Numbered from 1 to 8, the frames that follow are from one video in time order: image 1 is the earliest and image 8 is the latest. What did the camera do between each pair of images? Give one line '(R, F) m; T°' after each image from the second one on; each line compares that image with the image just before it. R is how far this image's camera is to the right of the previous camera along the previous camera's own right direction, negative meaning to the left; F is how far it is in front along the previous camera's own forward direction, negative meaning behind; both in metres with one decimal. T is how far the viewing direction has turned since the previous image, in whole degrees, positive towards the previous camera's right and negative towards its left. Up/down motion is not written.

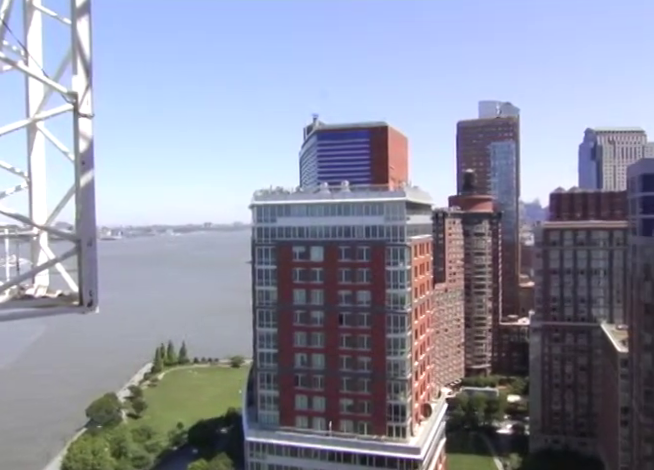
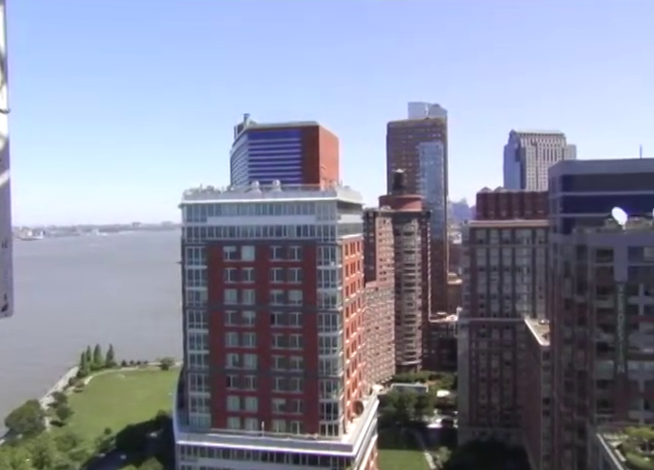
(-0.1, +0.4) m; +7°
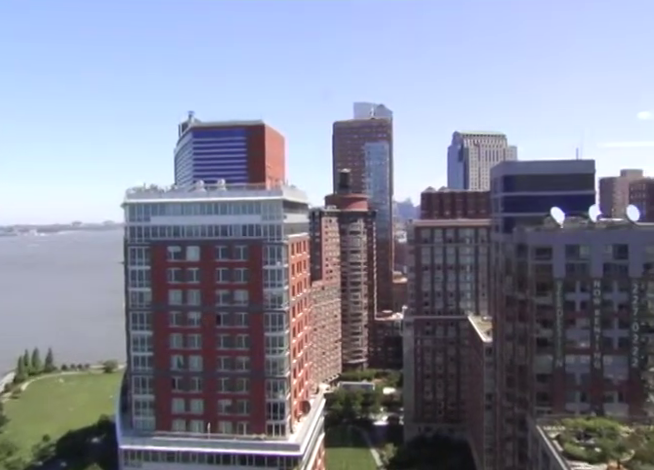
(-0.2, +0.2) m; +5°
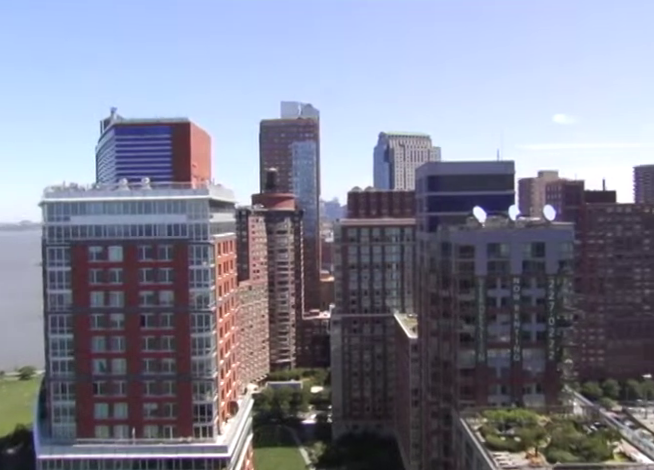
(-0.4, 0.0) m; +7°
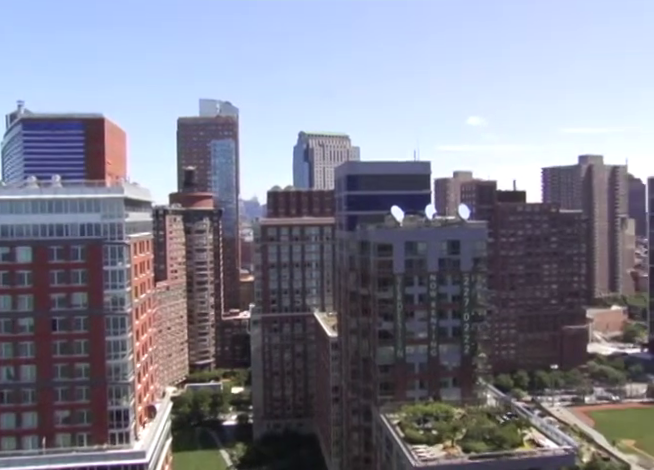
(+0.1, +0.4) m; +8°
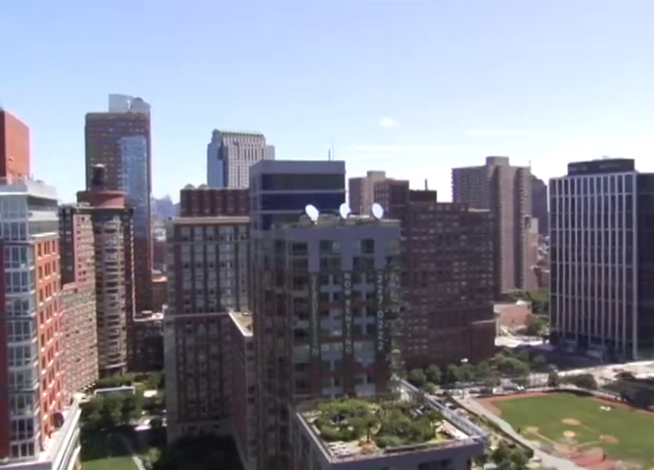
(+0.9, +0.2) m; +8°
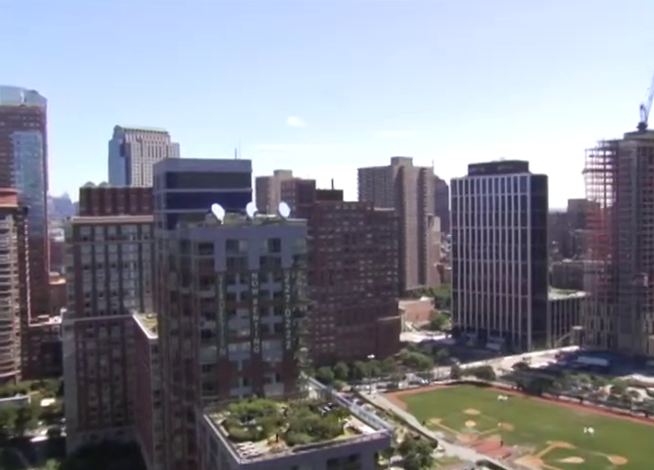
(+1.1, -0.2) m; +8°
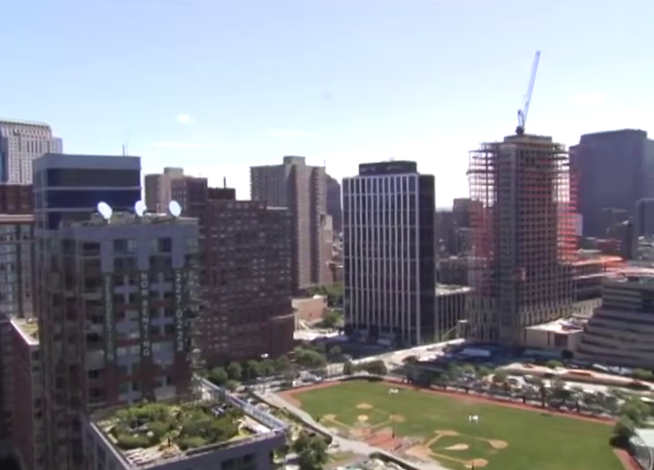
(+0.9, -0.7) m; +10°
